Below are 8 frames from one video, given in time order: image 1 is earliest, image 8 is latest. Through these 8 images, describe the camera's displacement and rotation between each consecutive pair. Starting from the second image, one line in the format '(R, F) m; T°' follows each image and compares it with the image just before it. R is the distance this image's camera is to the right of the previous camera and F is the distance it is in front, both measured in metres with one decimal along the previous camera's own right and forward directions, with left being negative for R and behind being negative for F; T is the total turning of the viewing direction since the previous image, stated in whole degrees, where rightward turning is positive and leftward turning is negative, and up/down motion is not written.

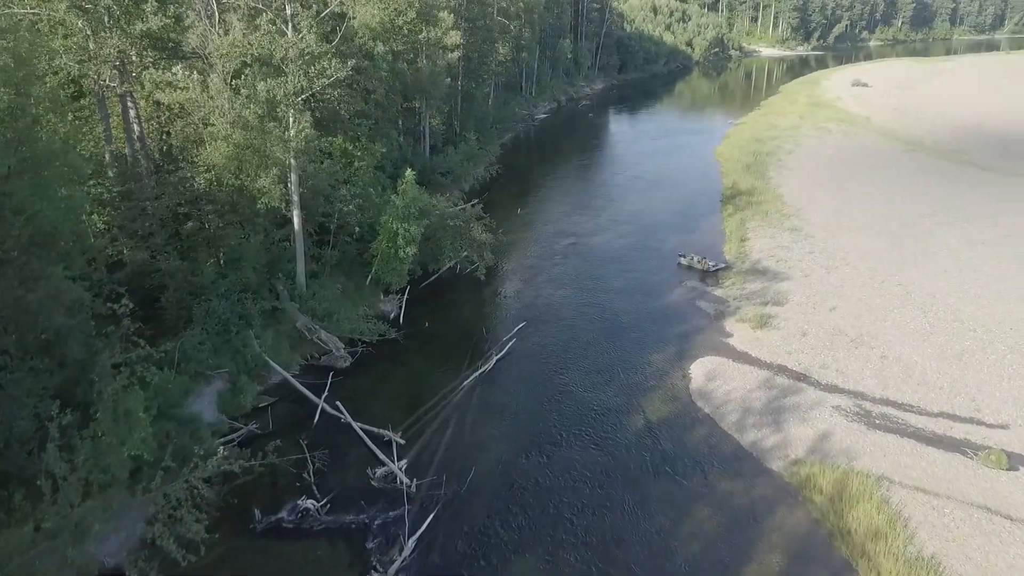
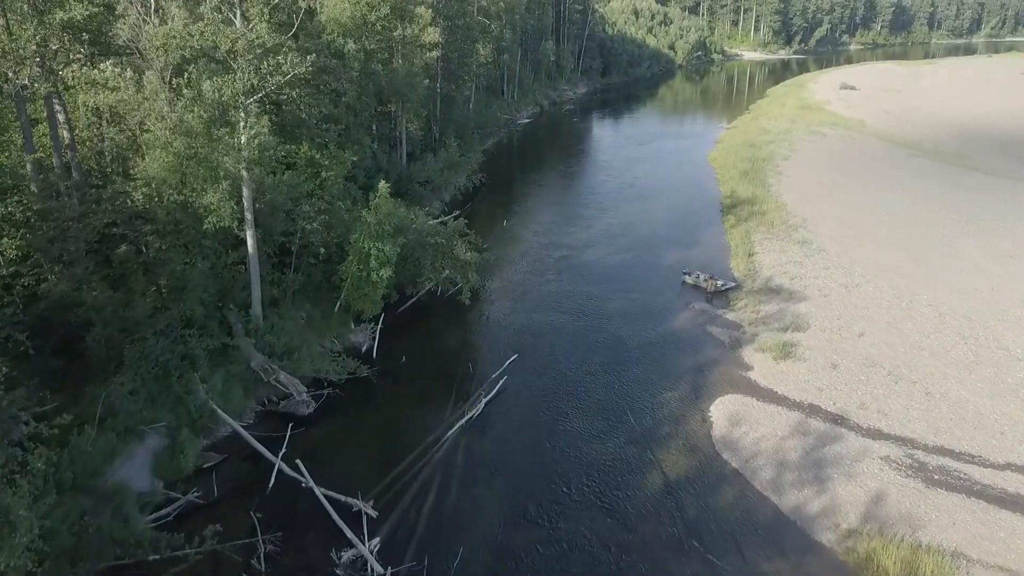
(-0.3, +3.5) m; +1°
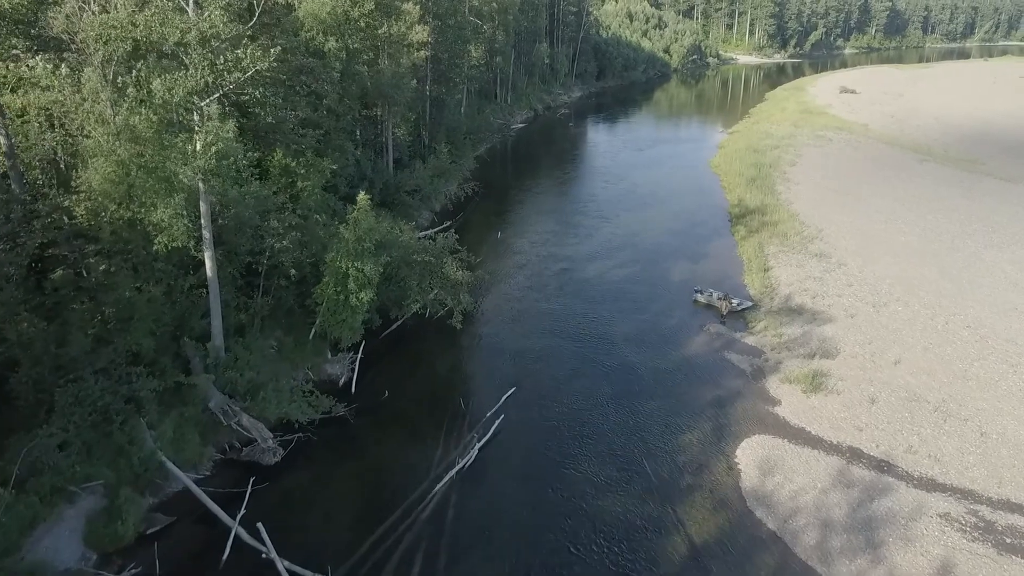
(-0.1, +2.8) m; 0°
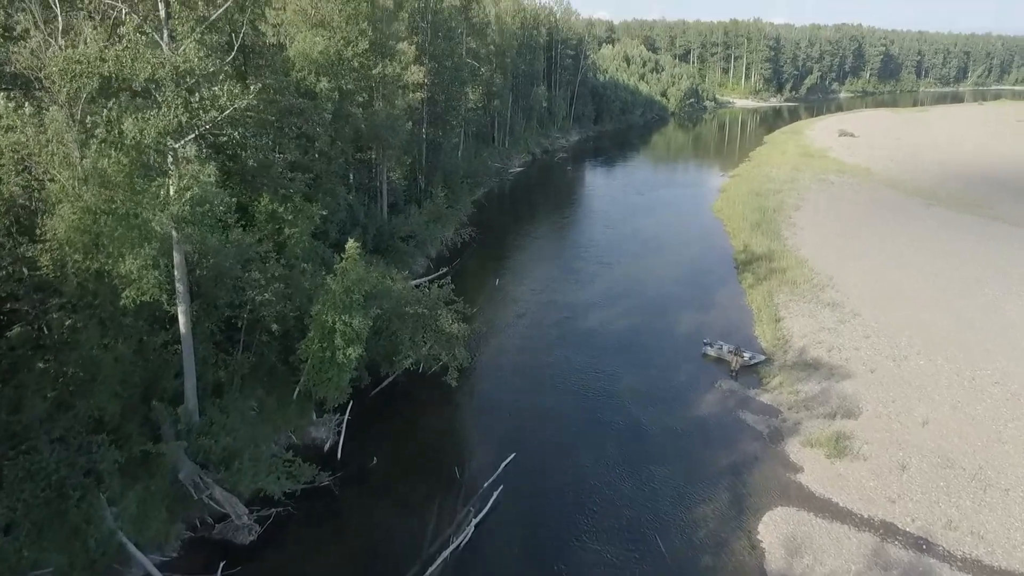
(-0.1, +1.5) m; 0°
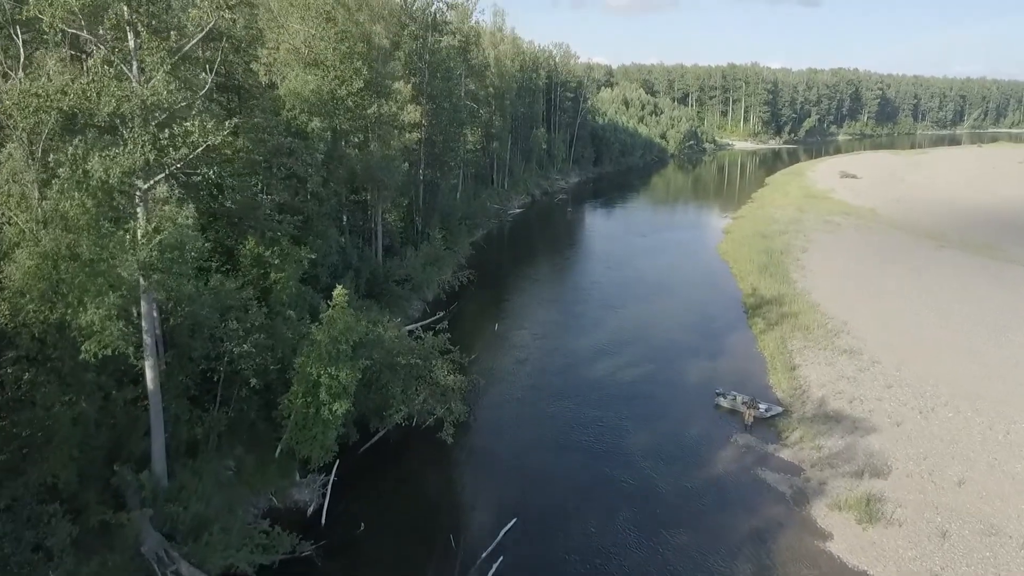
(0.0, +1.6) m; 0°
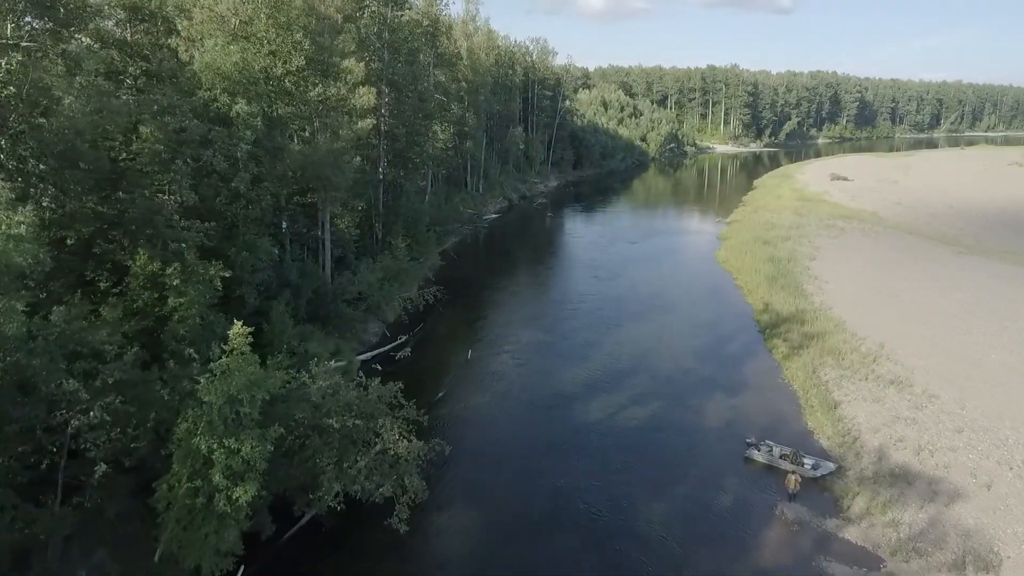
(0.0, +5.7) m; +2°
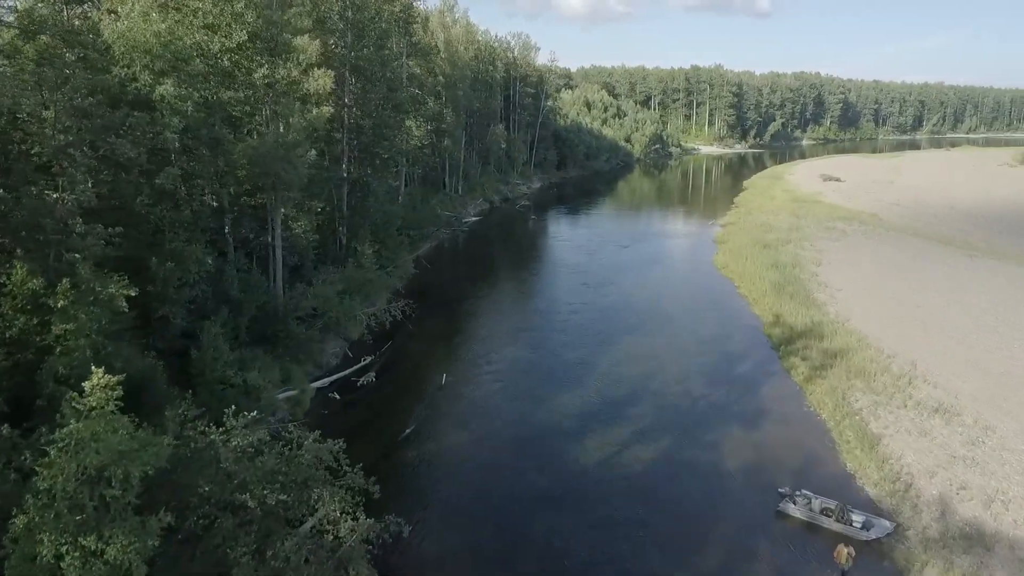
(0.0, +3.9) m; +1°
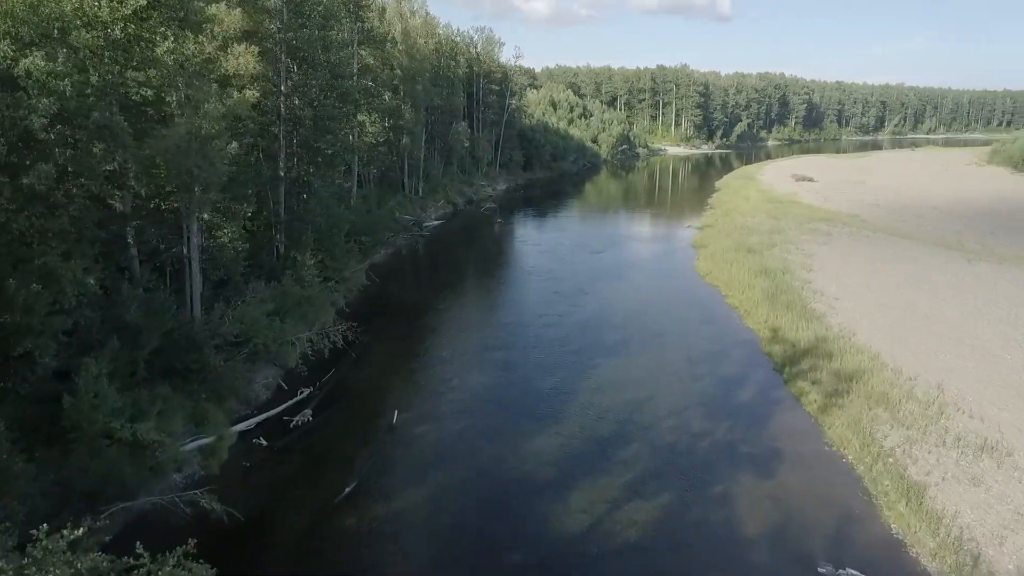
(0.0, +3.9) m; +2°
